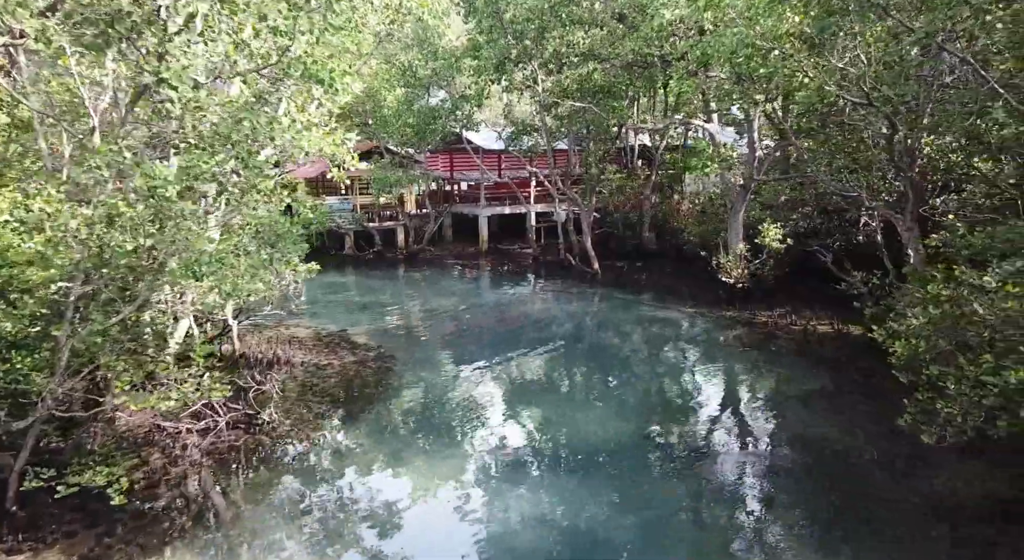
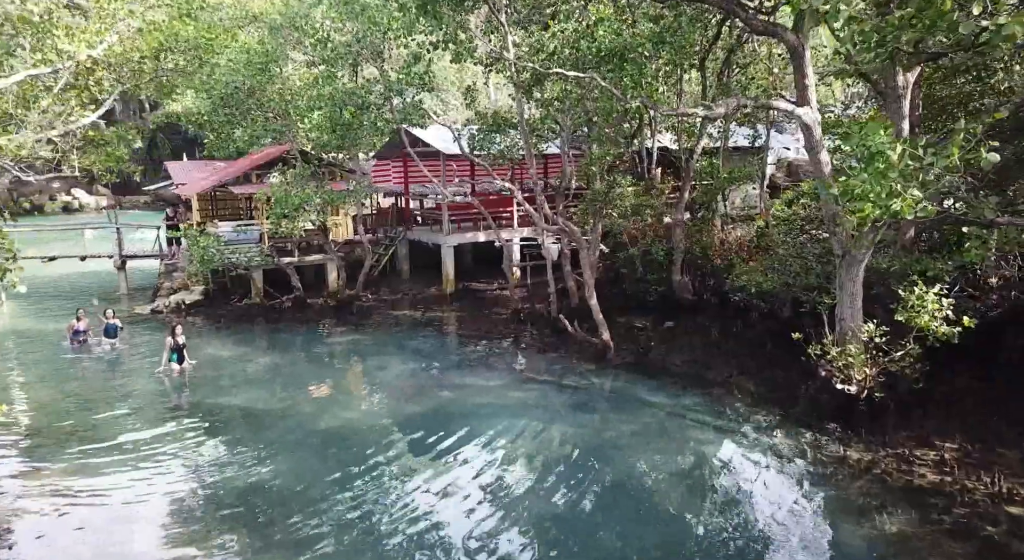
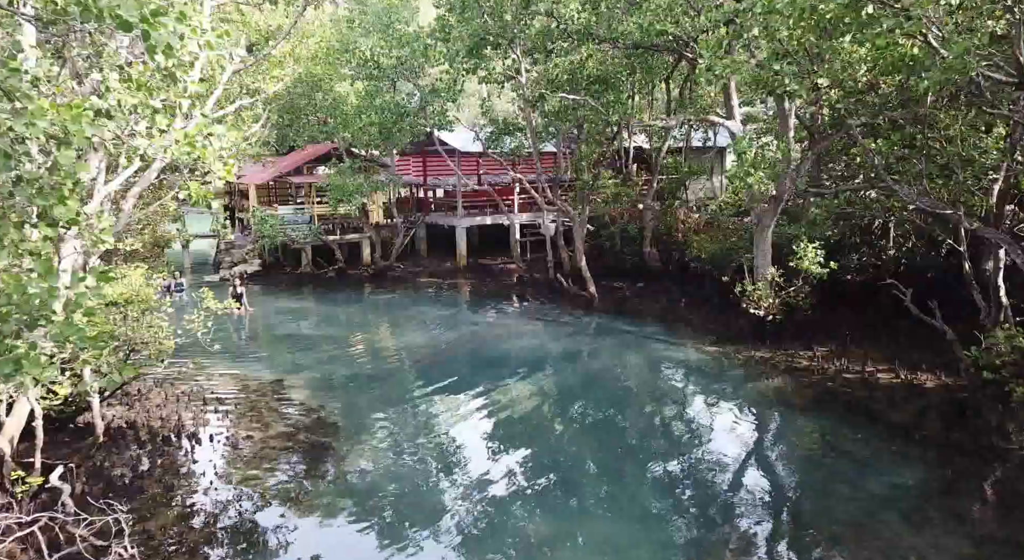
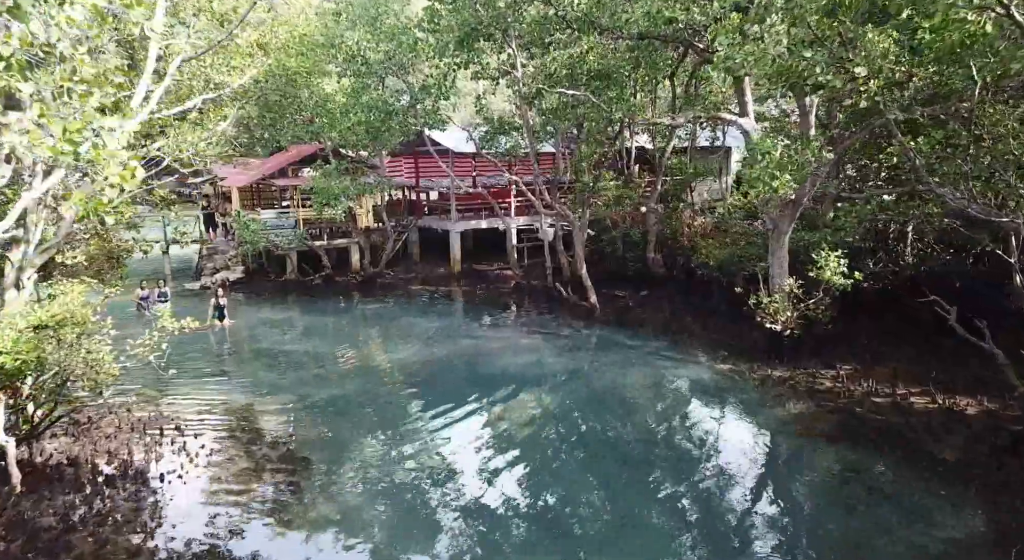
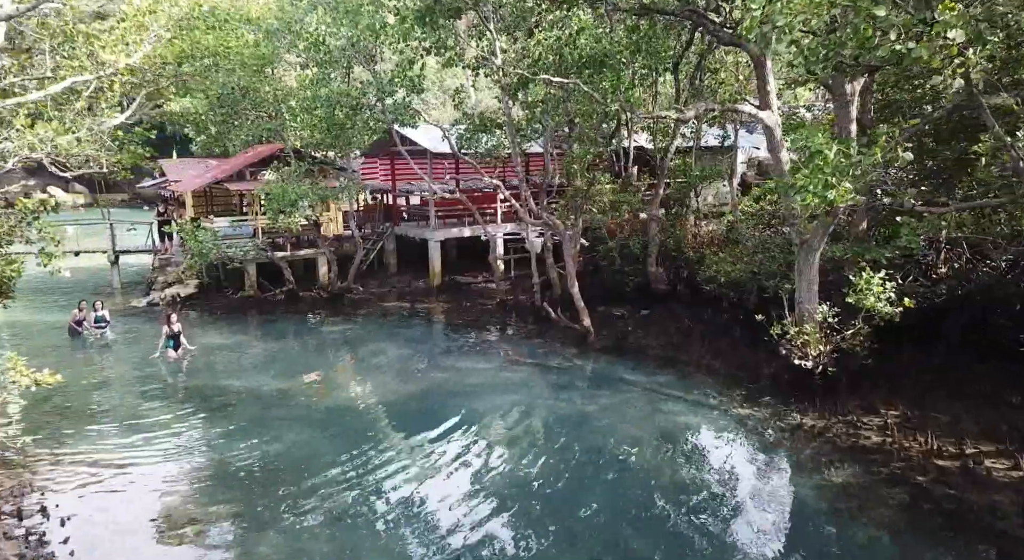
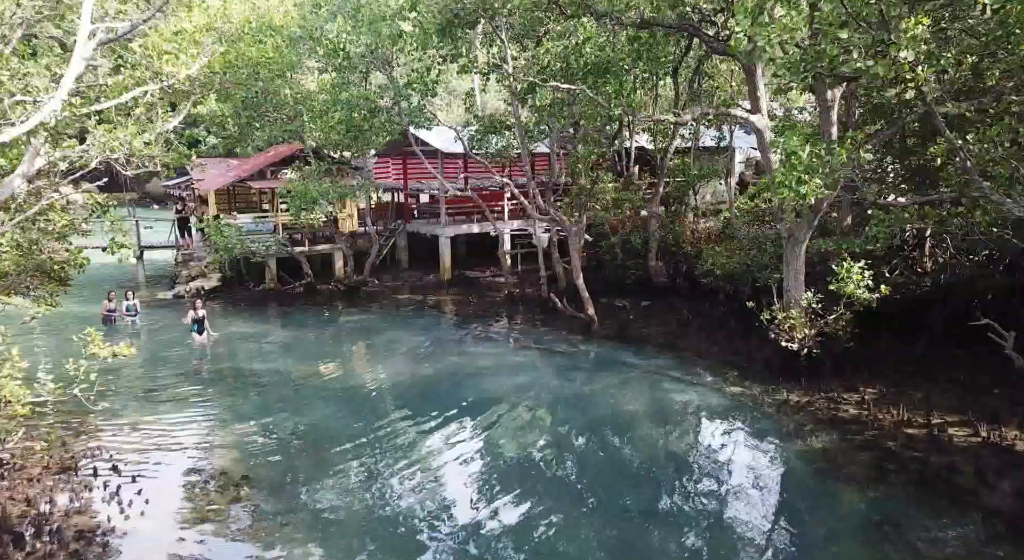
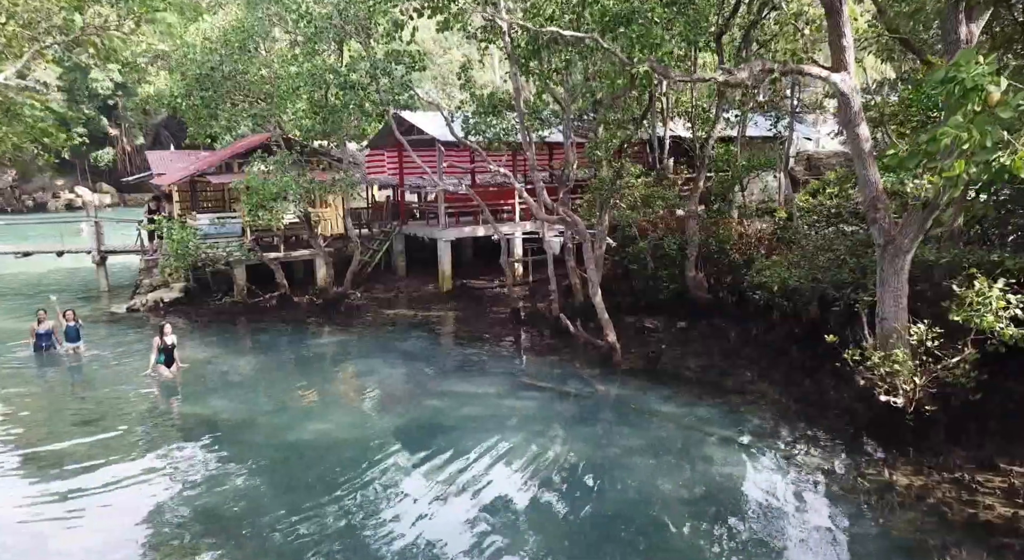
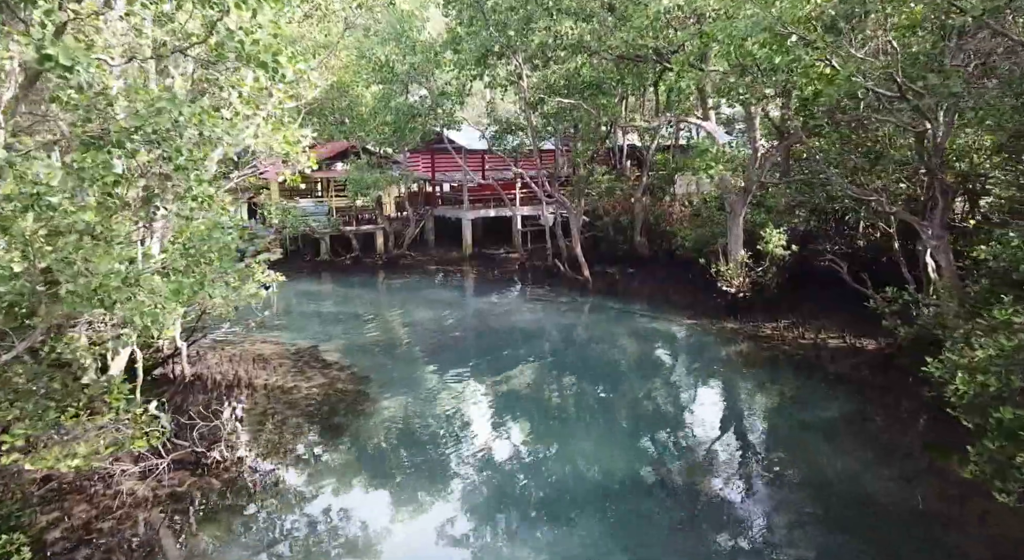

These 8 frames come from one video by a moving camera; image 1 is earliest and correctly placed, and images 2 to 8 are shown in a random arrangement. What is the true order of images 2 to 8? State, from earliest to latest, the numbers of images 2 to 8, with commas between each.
8, 3, 4, 6, 5, 2, 7
